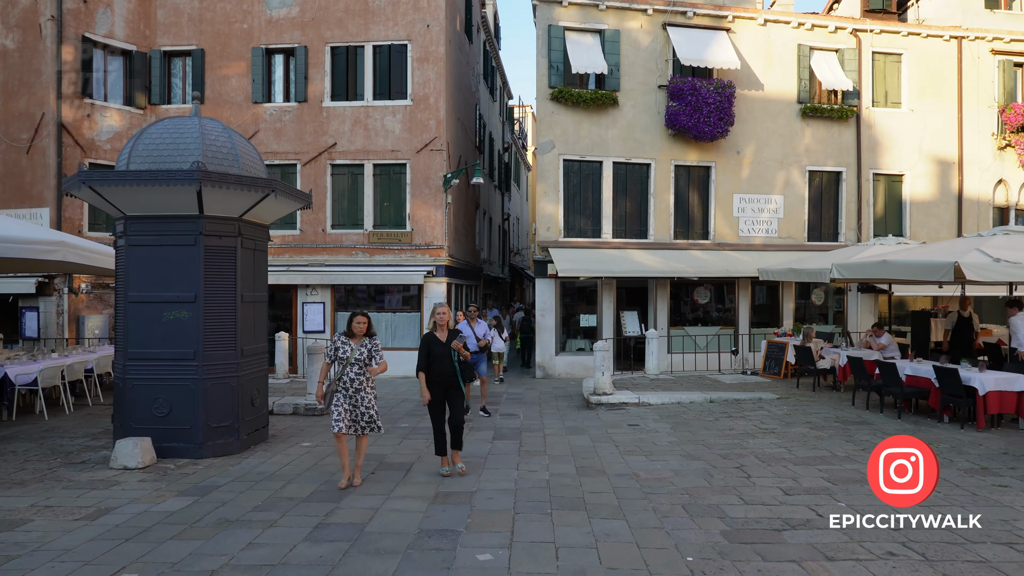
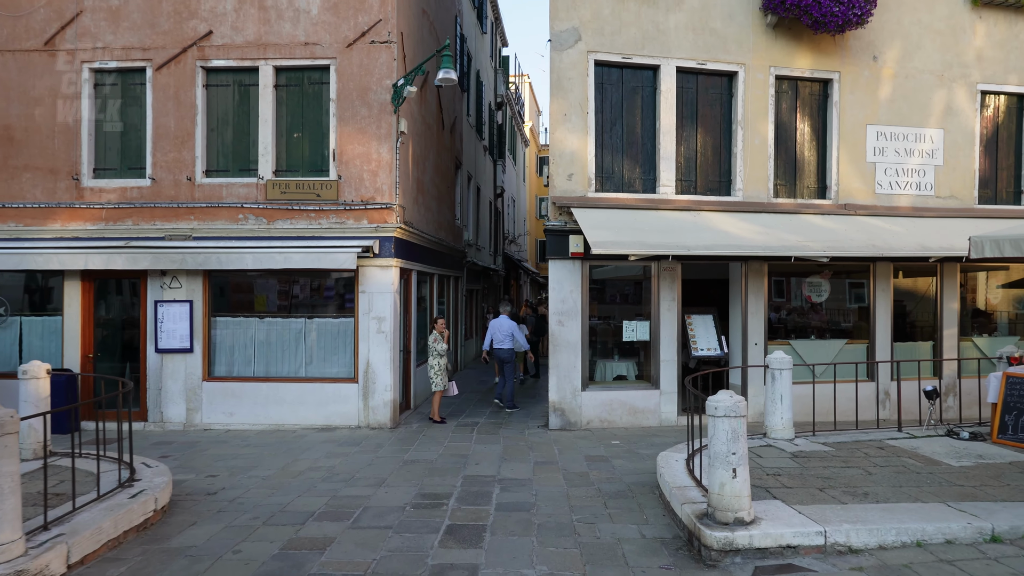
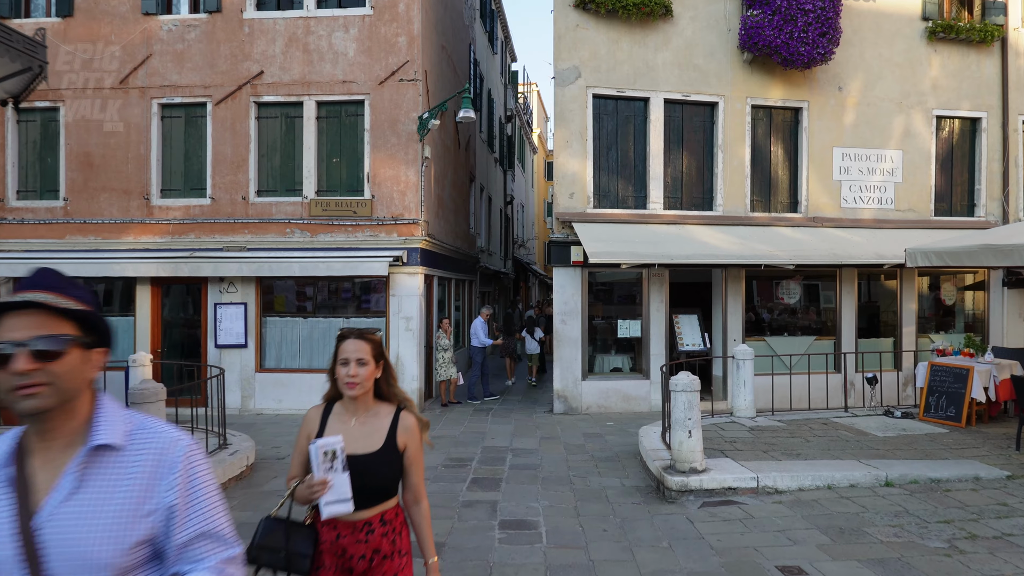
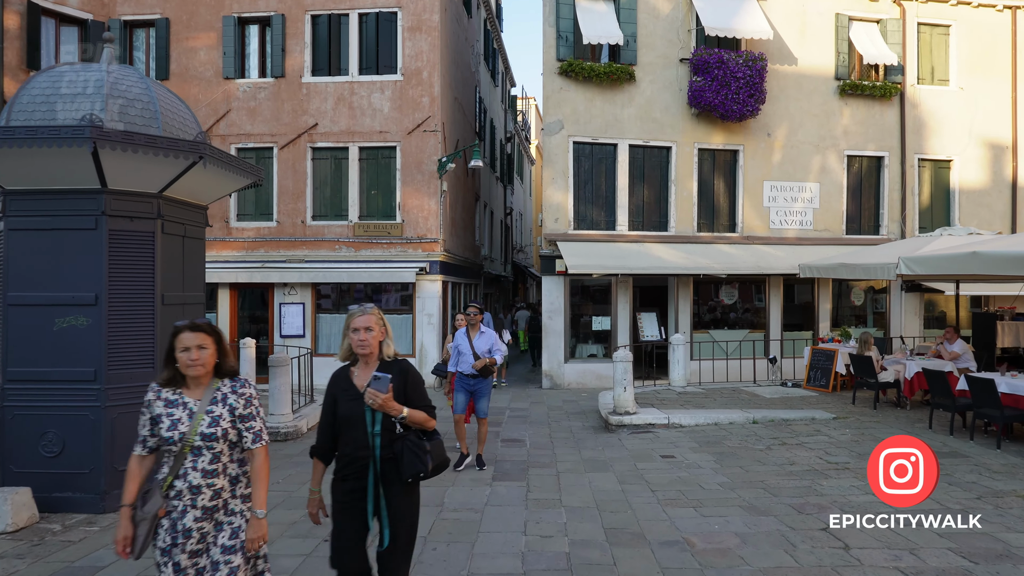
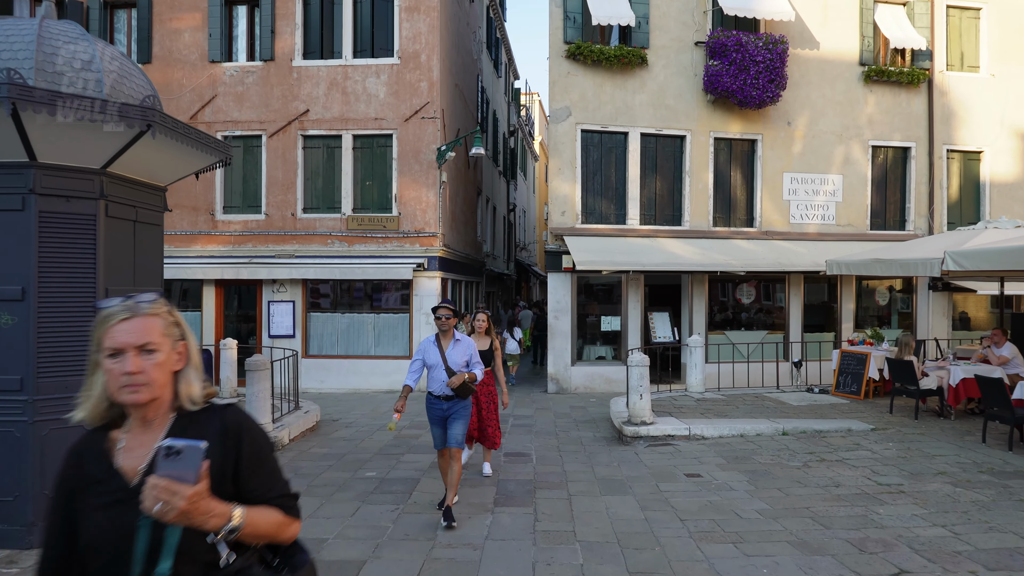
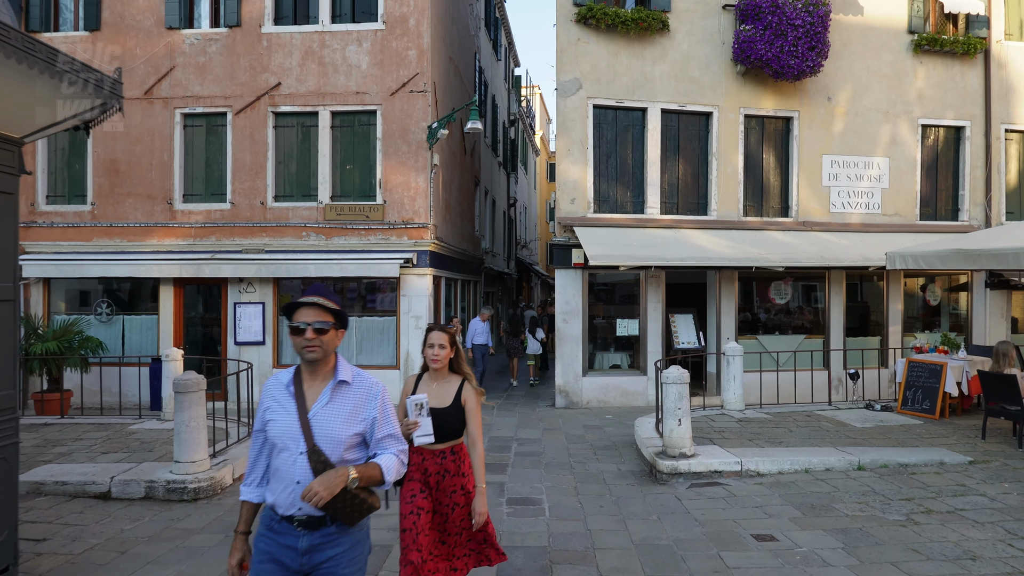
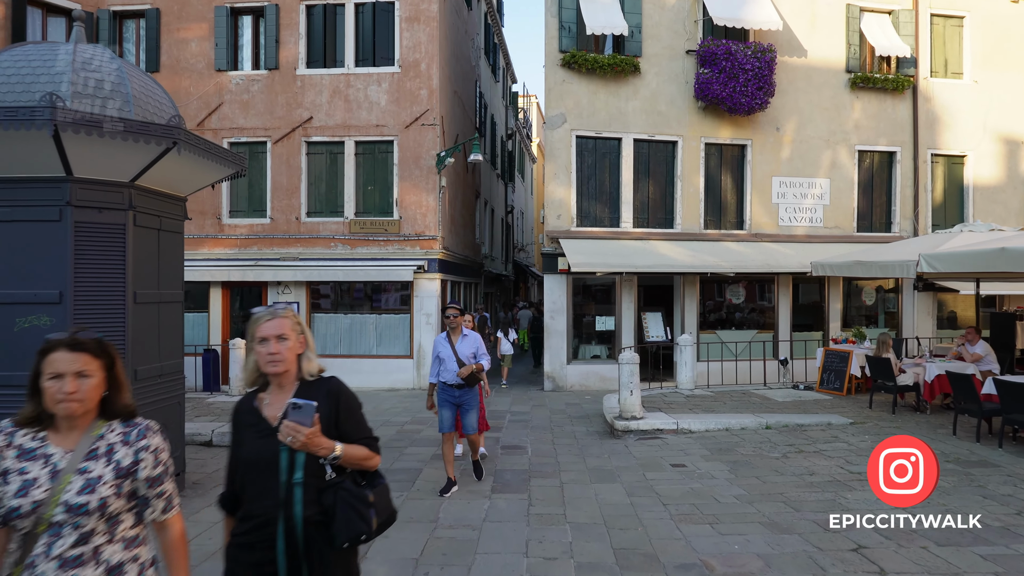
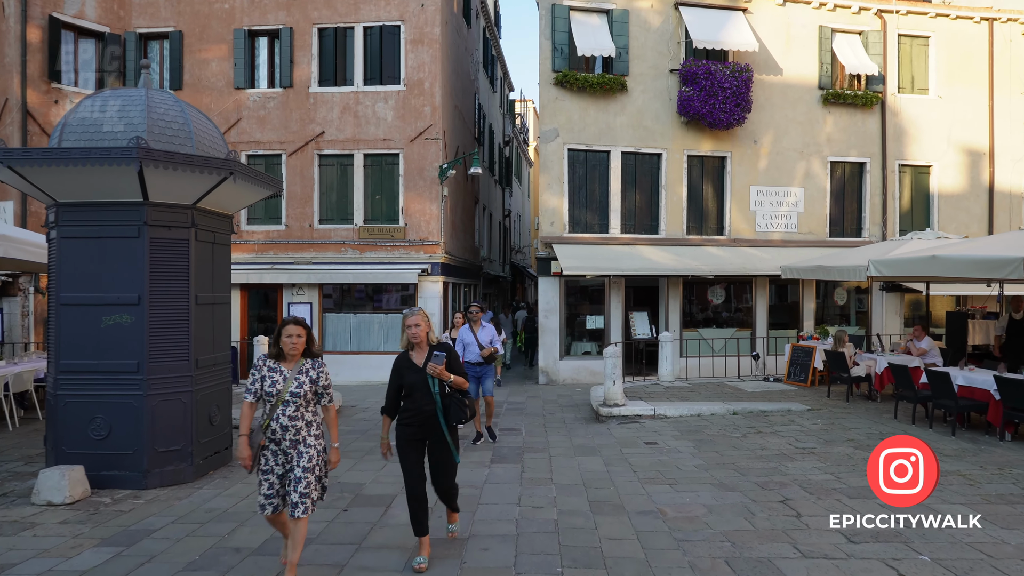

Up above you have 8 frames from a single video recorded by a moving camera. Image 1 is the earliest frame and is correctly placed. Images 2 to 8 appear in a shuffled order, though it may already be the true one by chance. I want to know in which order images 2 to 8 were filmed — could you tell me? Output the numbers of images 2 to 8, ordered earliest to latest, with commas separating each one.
8, 4, 7, 5, 6, 3, 2
